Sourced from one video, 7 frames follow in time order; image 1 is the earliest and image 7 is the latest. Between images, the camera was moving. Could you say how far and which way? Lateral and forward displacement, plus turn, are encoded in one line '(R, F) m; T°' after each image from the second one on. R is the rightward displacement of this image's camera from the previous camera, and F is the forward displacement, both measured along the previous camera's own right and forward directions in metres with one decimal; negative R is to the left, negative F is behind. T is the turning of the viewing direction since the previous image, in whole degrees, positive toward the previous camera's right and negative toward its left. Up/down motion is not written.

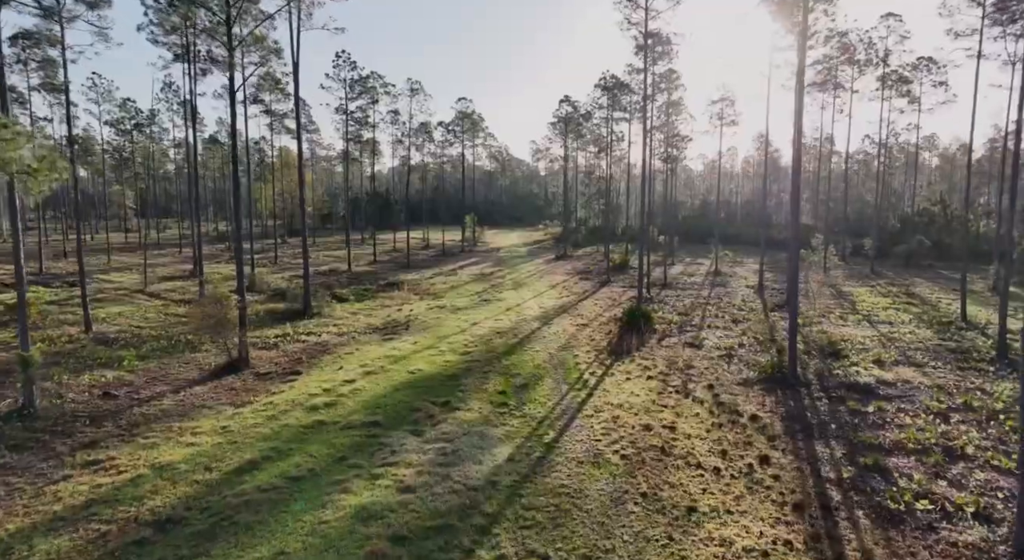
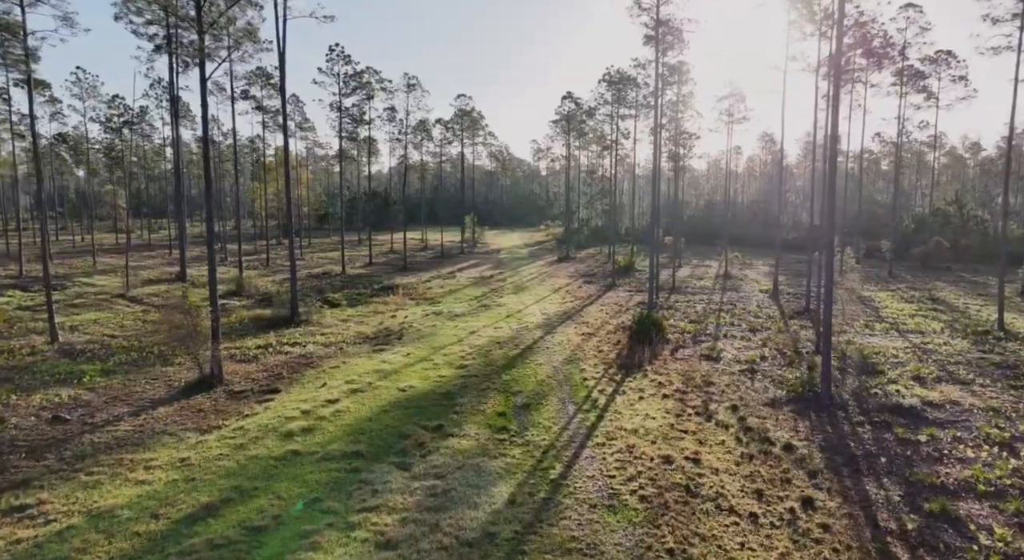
(0.0, +1.4) m; 0°
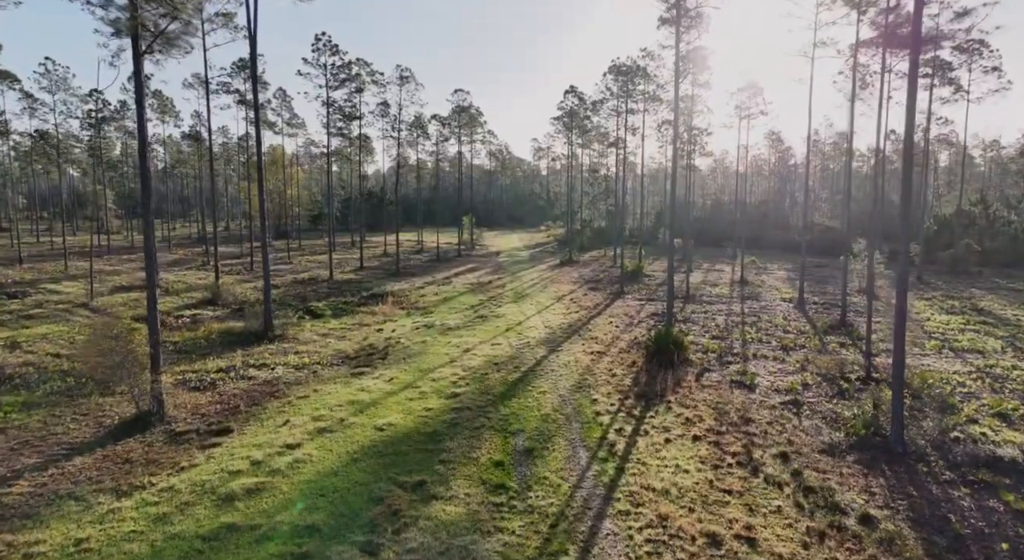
(0.0, +2.3) m; 0°
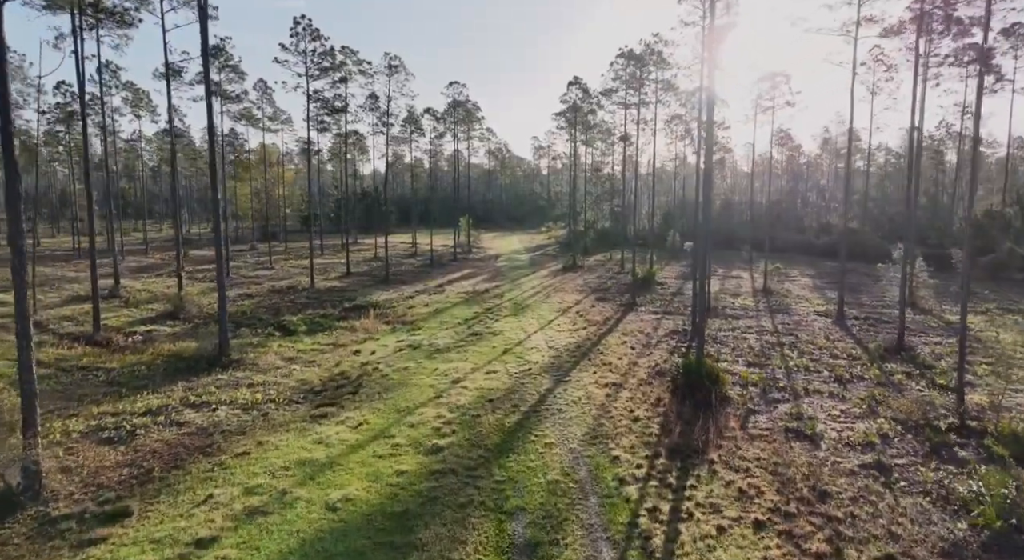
(0.0, +2.9) m; 0°
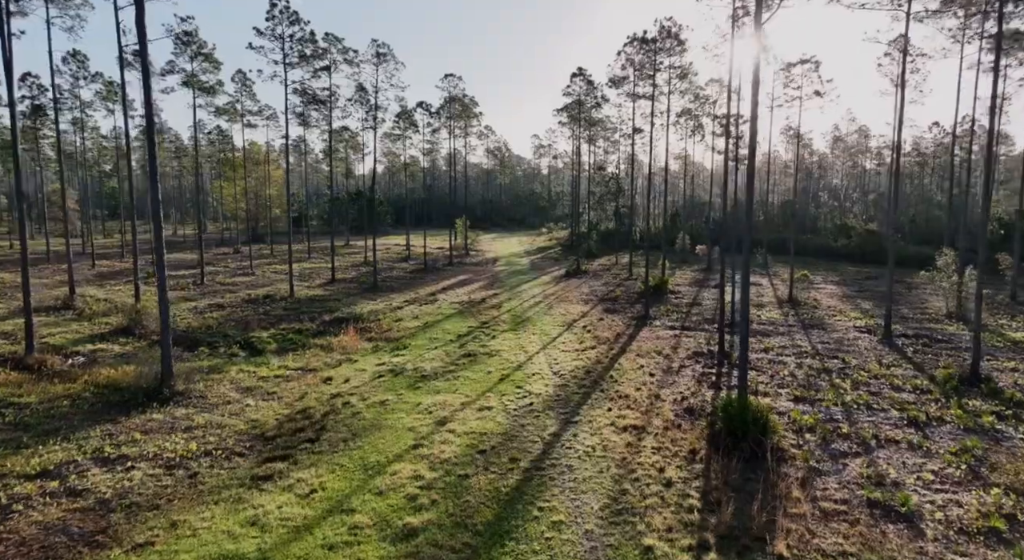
(0.0, +2.7) m; 0°
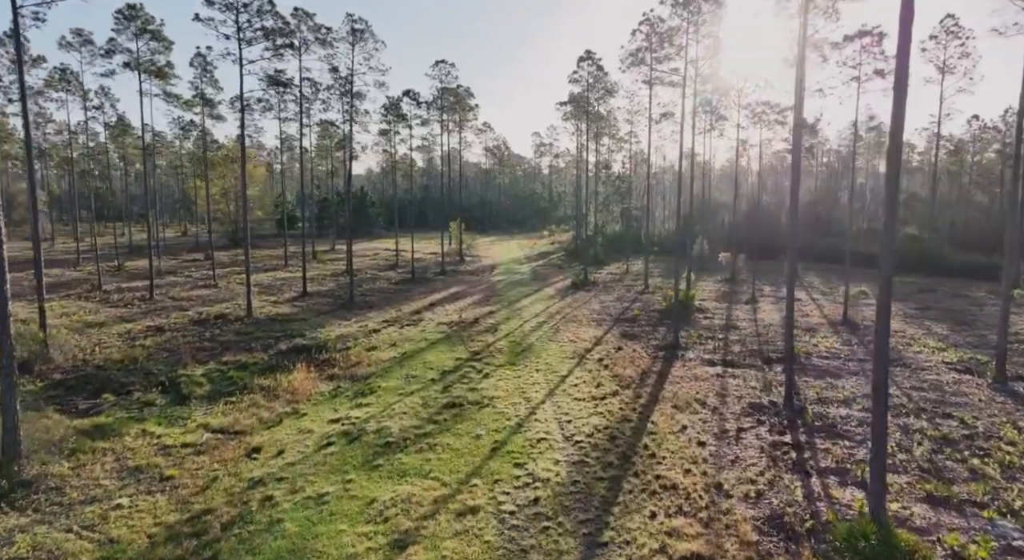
(+0.1, +4.2) m; 0°
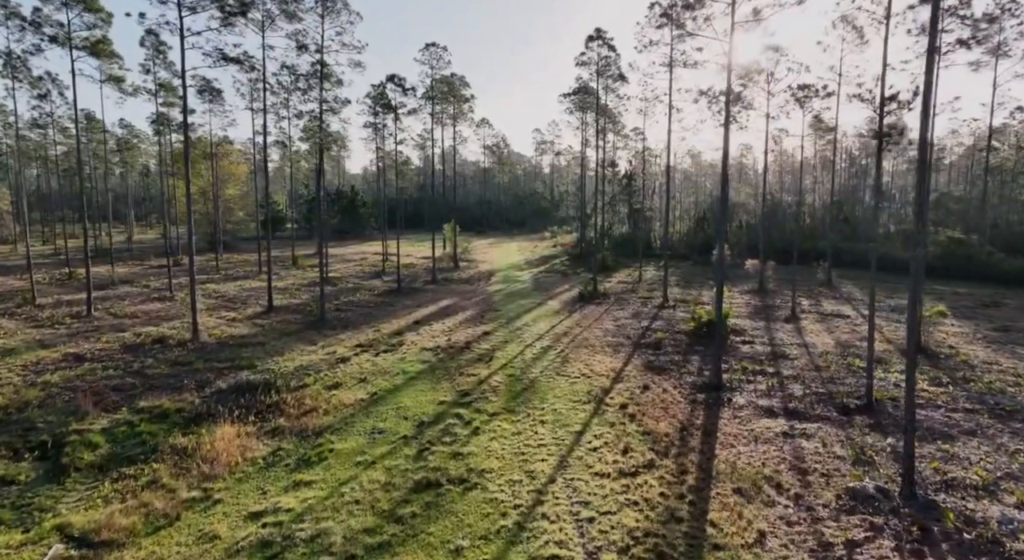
(0.0, +3.9) m; 0°
